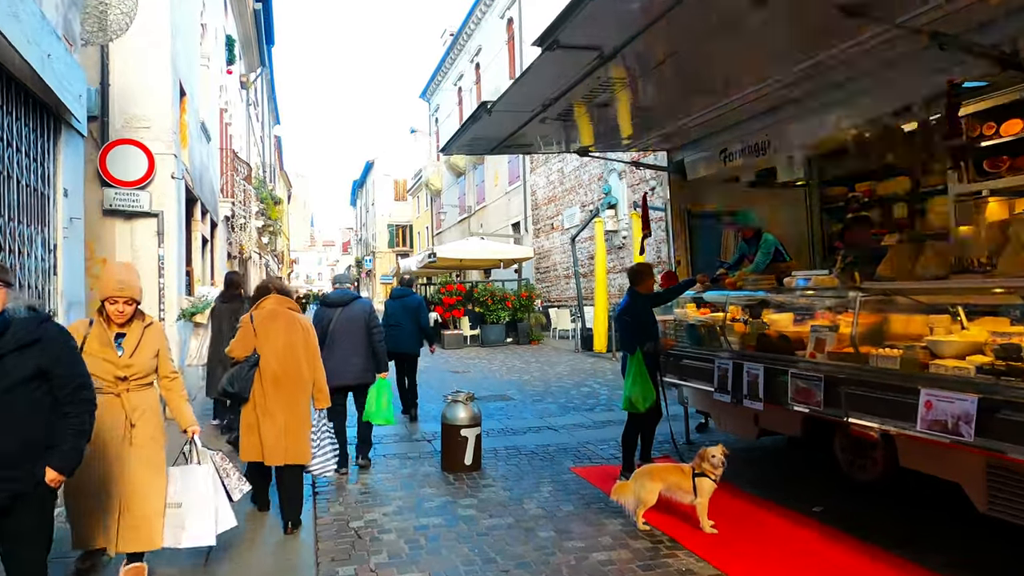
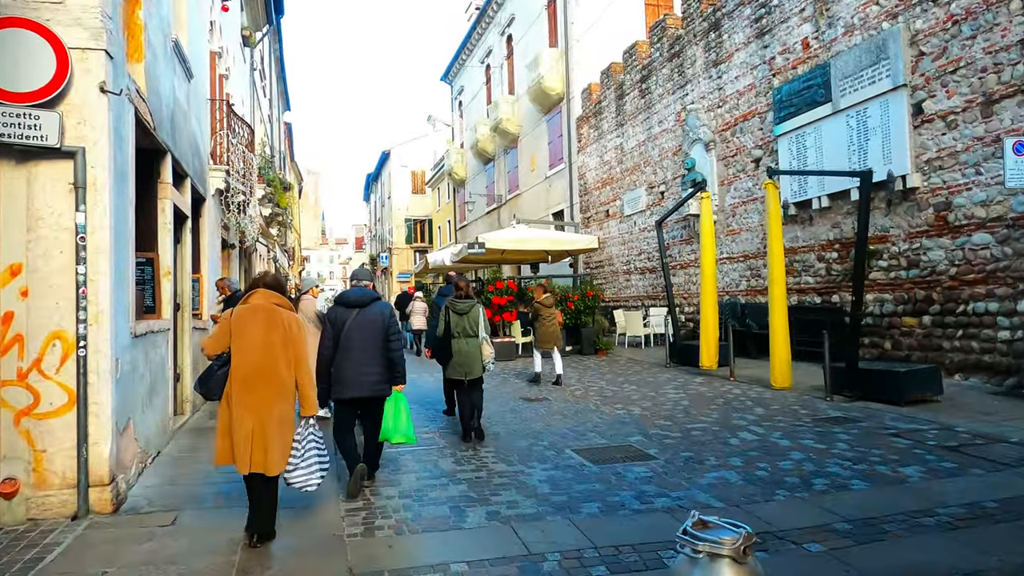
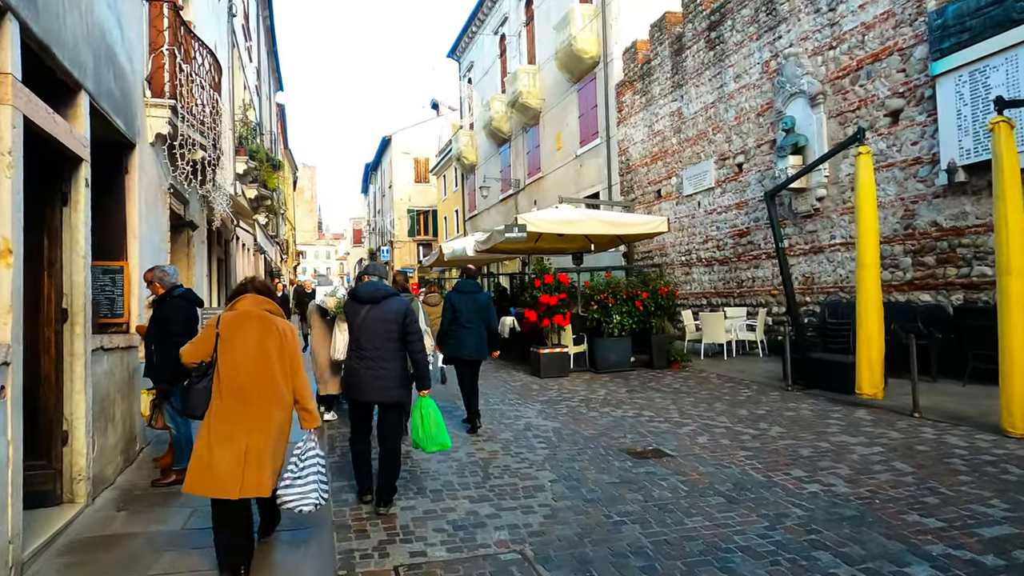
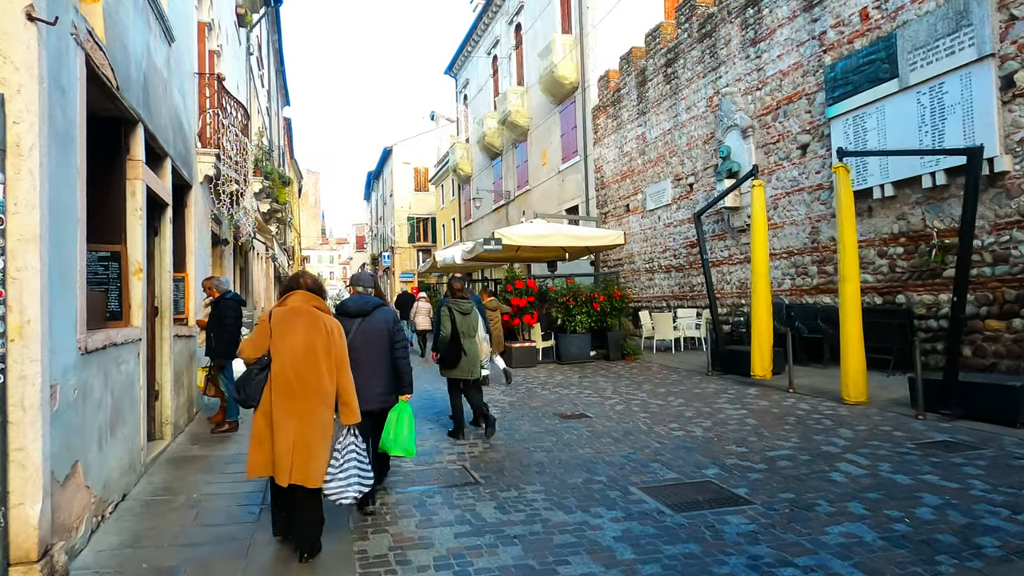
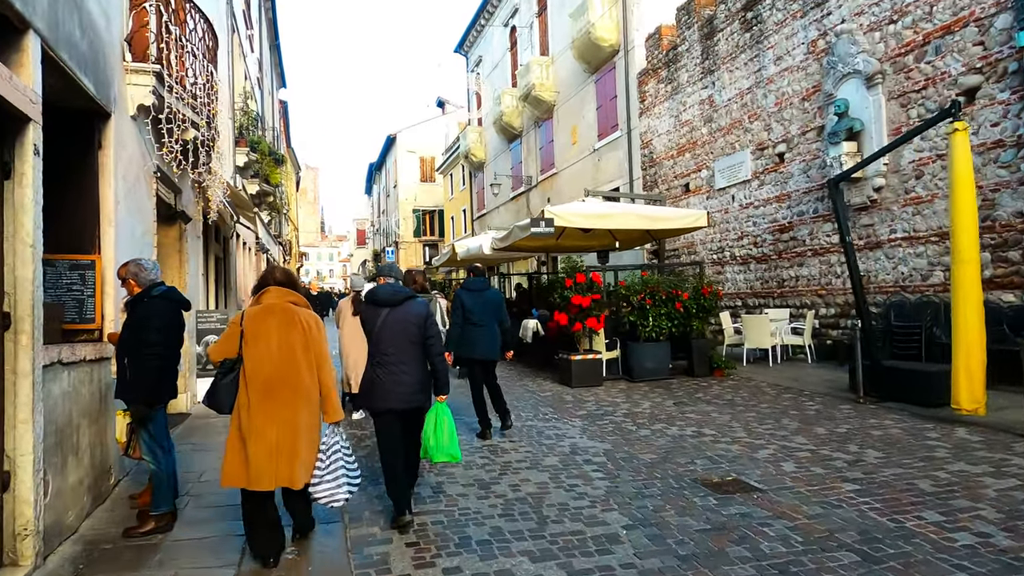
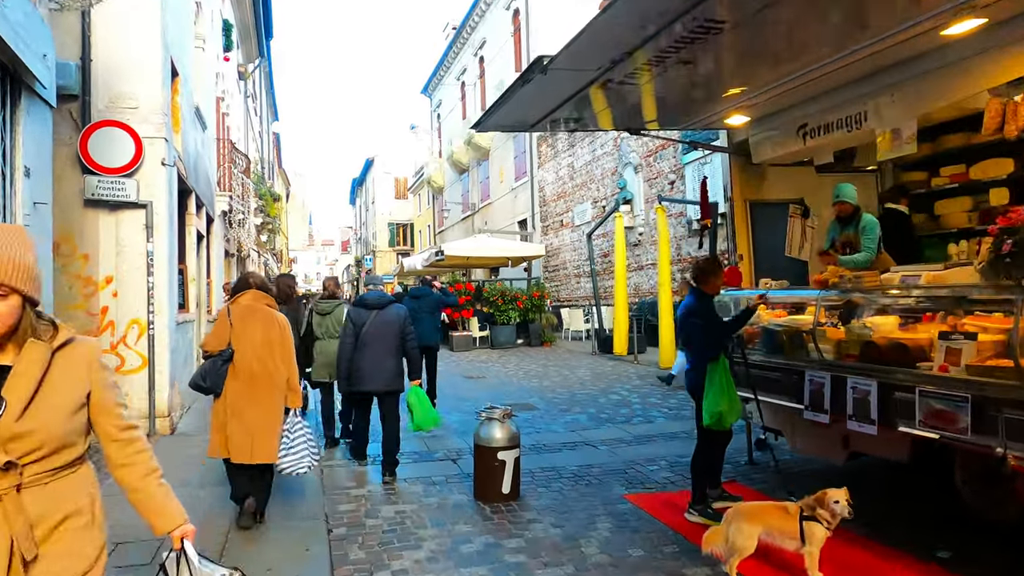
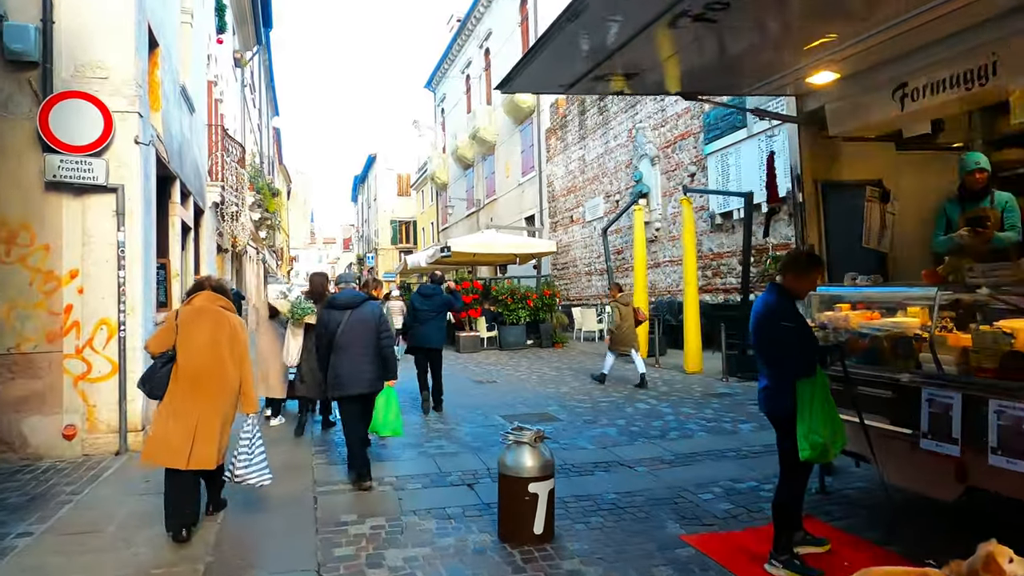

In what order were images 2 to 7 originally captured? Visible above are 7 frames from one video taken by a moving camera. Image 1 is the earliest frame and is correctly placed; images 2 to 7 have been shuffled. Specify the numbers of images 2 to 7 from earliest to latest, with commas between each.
6, 7, 2, 4, 3, 5
